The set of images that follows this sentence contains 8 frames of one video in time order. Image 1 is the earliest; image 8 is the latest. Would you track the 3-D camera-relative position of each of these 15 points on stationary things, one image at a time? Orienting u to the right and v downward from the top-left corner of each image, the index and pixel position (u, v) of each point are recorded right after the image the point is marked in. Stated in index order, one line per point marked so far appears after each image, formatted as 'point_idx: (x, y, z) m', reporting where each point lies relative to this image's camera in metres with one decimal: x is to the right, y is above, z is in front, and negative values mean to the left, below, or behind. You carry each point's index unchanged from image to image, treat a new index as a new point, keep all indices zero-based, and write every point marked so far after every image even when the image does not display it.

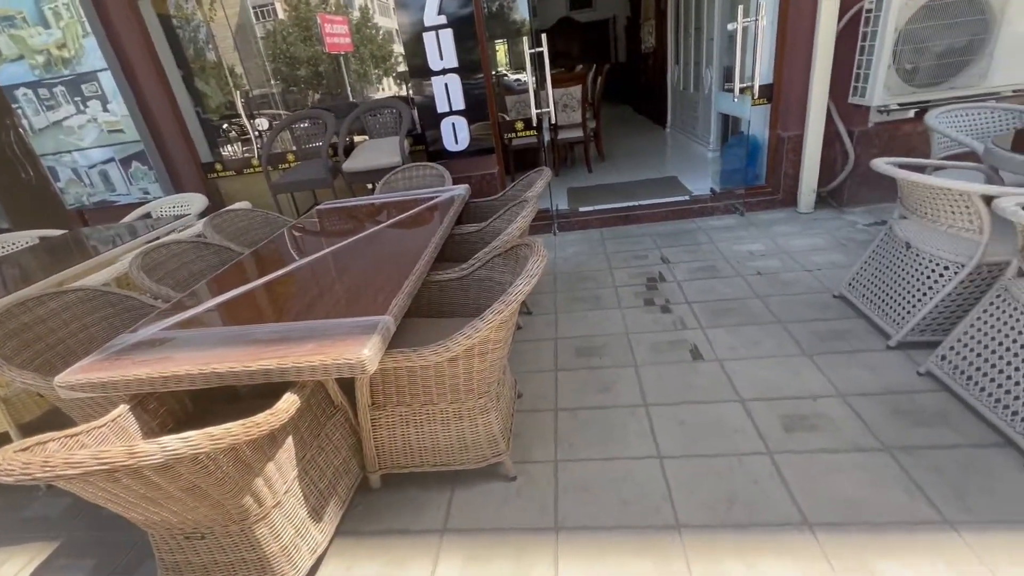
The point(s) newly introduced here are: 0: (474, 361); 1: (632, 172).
0: (-0.1, -0.2, +1.5) m
1: (+1.3, +1.2, +5.0) m
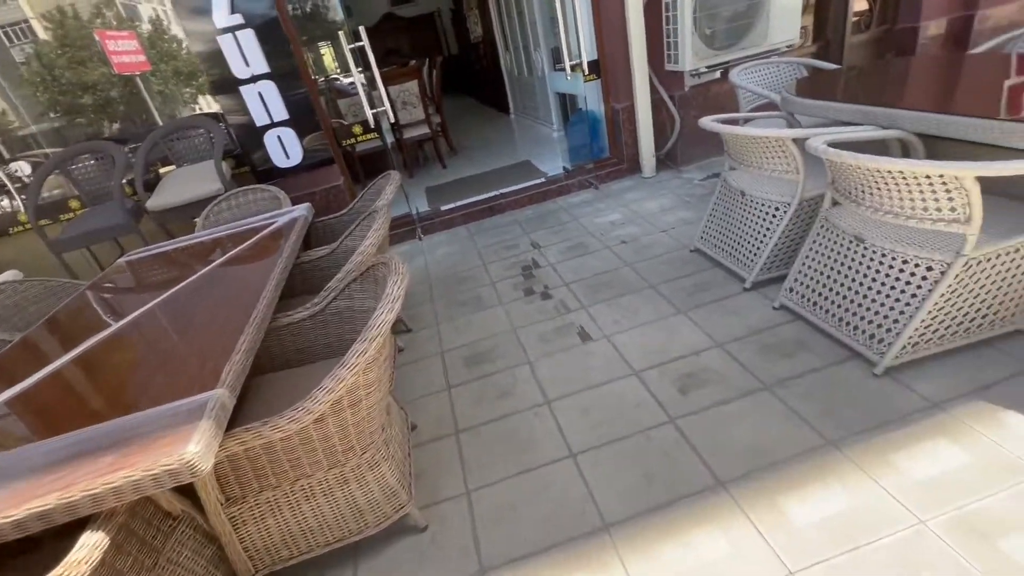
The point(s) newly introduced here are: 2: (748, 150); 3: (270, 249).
0: (-0.4, -0.3, +1.2) m
1: (-0.3, +1.3, +4.9) m
2: (+1.1, +0.6, +2.1) m
3: (-1.1, +0.2, +2.1) m
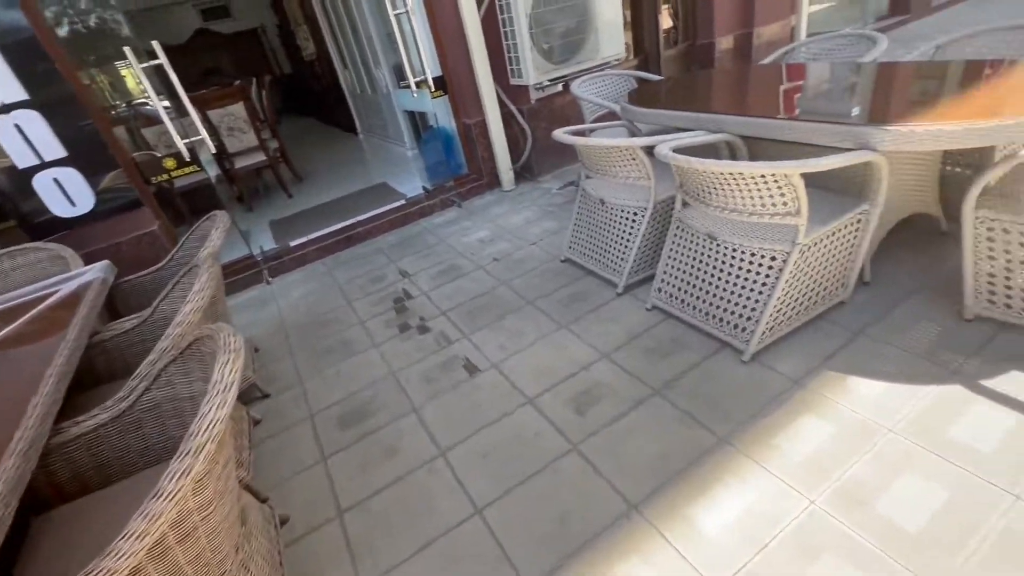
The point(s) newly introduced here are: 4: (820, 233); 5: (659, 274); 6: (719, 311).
0: (-0.7, -0.5, +0.9) m
1: (-1.7, +1.0, +4.5) m
2: (+0.4, +0.6, +2.1) m
3: (-1.5, -0.1, +1.6) m
4: (+1.1, +0.2, +1.6) m
5: (+0.6, +0.1, +2.1) m
6: (+0.8, -0.1, +1.8) m
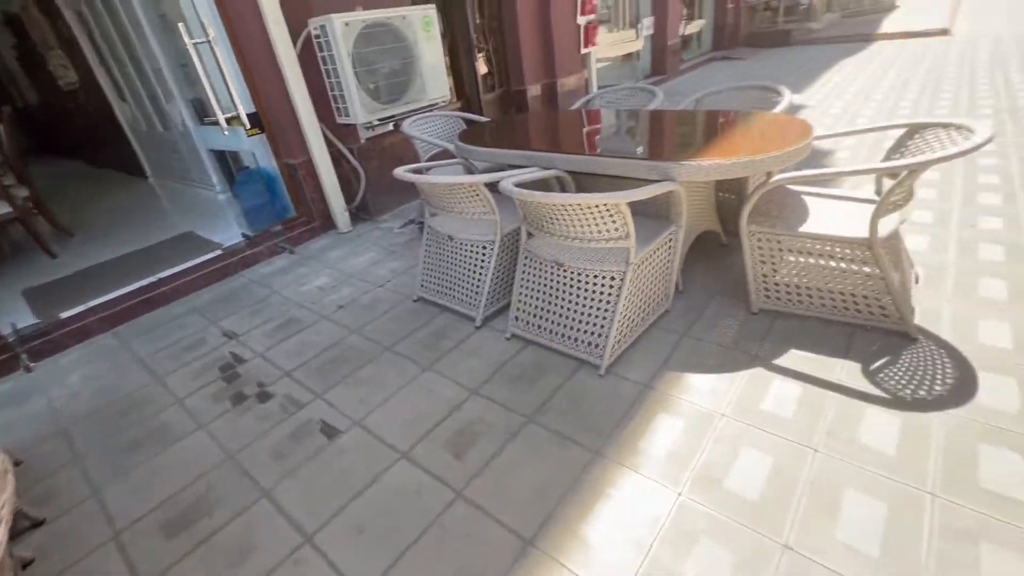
0: (-0.8, -0.7, +0.6) m
1: (-3.1, +0.4, +3.7) m
2: (-0.3, +0.4, +2.2) m
3: (-1.9, -0.4, +0.9) m
4: (+0.5, +0.1, +1.9) m
5: (0.0, -0.1, +2.1) m
6: (+0.3, -0.2, +2.0) m
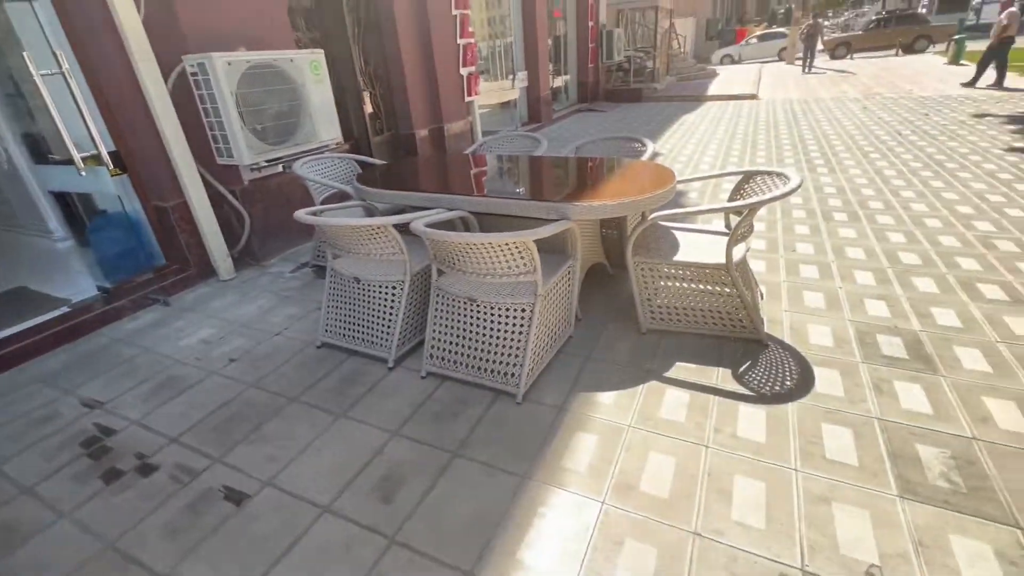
0: (-0.8, -0.7, +0.4) m
1: (-3.8, -0.1, +3.0) m
2: (-0.7, +0.2, +2.2) m
3: (-1.9, -0.6, +0.5) m
4: (+0.2, 0.0, +2.1) m
5: (-0.4, -0.2, +2.2) m
6: (-0.1, -0.3, +2.0) m
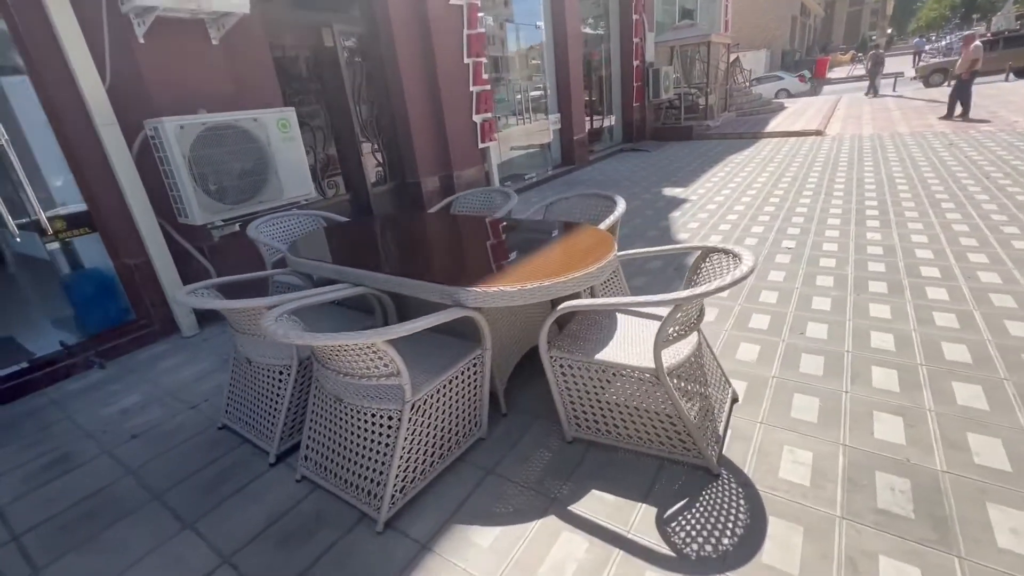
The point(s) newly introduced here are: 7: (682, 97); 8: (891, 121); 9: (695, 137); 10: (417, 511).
0: (-1.5, -1.0, +0.2) m
1: (-4.0, -0.4, +3.2) m
2: (-1.2, -0.1, +2.0) m
3: (-2.6, -0.8, +0.5) m
4: (-0.3, -0.4, +1.7) m
5: (-0.8, -0.6, +1.9) m
6: (-0.6, -0.7, +1.7) m
7: (+4.0, +4.5, +11.1) m
8: (+8.0, +3.5, +9.9) m
9: (+4.1, +3.4, +10.5) m
10: (-0.3, -0.8, +1.7) m
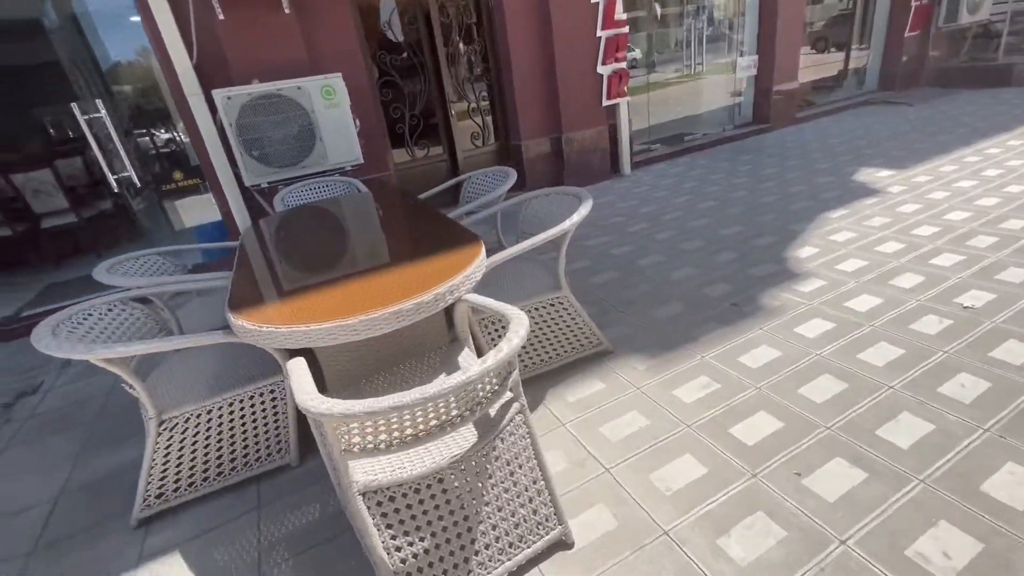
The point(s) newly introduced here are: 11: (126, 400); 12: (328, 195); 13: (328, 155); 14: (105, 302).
0: (-2.9, -0.9, +0.9) m
1: (-3.7, +0.3, +4.6) m
2: (-1.7, 0.0, +2.2) m
3: (-3.7, -0.5, +1.6) m
4: (-1.1, -0.4, +1.6) m
5: (-1.5, -0.5, +2.1) m
6: (-1.4, -0.7, +1.8) m
7: (+7.7, +4.2, +7.2) m
8: (+10.5, +2.4, +4.5) m
9: (+7.4, +3.0, +6.8) m
10: (-1.2, -0.8, +1.7) m
11: (-2.0, -0.6, +2.5) m
12: (-1.3, +0.6, +3.3) m
13: (-1.3, +1.0, +3.5) m
14: (-1.6, -0.1, +1.8) m
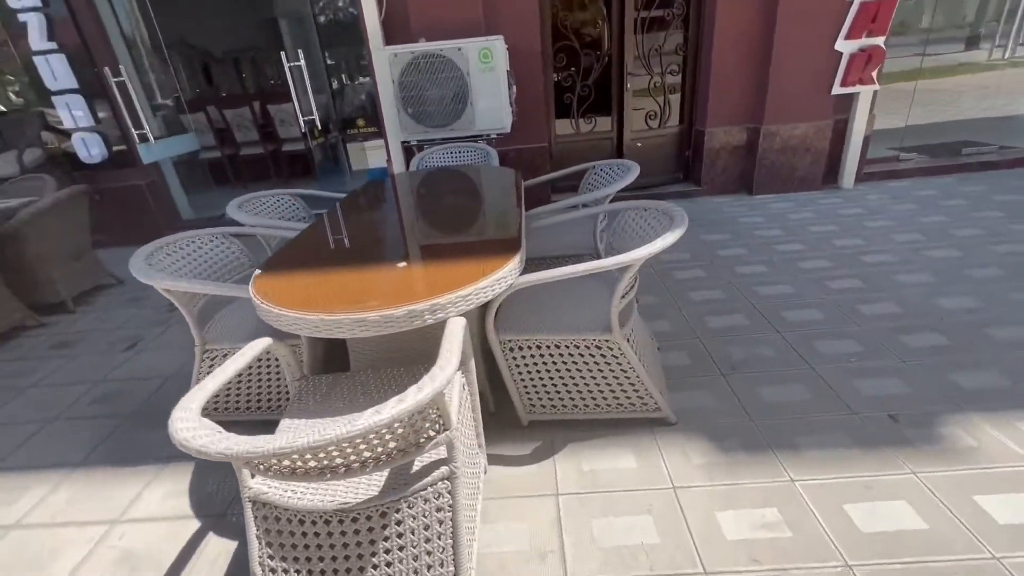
0: (-3.1, -0.3, +1.9) m
1: (-2.0, +1.2, +5.5) m
2: (-1.3, +0.3, +2.5) m
3: (-3.4, +0.4, +2.8) m
4: (-1.1, -0.2, +1.8) m
5: (-1.3, -0.2, +2.4) m
6: (-1.3, -0.4, +2.1) m
7: (+10.0, +2.1, +3.1) m
8: (+11.0, -0.4, -0.2) m
9: (+9.3, +1.0, +3.0) m
10: (-1.2, -0.6, +2.0) m
11: (-1.6, -0.1, +3.0) m
12: (-0.4, +0.9, +3.3) m
13: (-0.2, +1.2, +3.4) m
14: (-1.4, +0.2, +2.1) m
